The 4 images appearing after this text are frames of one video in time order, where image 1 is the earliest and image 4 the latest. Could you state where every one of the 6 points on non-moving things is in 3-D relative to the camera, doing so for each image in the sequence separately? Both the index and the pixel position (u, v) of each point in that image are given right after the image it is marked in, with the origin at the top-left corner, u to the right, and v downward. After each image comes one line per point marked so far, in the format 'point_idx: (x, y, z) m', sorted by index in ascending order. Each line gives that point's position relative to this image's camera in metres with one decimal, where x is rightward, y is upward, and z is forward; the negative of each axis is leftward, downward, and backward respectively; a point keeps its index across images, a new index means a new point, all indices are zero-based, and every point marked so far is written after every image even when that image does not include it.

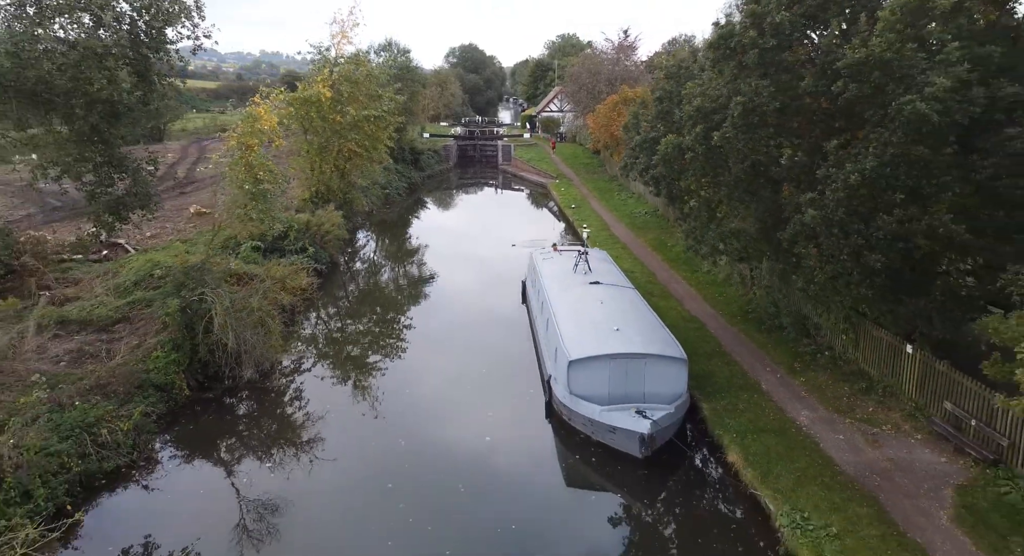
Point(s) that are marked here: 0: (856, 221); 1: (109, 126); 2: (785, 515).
0: (+6.4, +1.1, +12.3) m
1: (-8.9, +3.5, +14.8) m
2: (+4.8, -4.1, +11.5) m
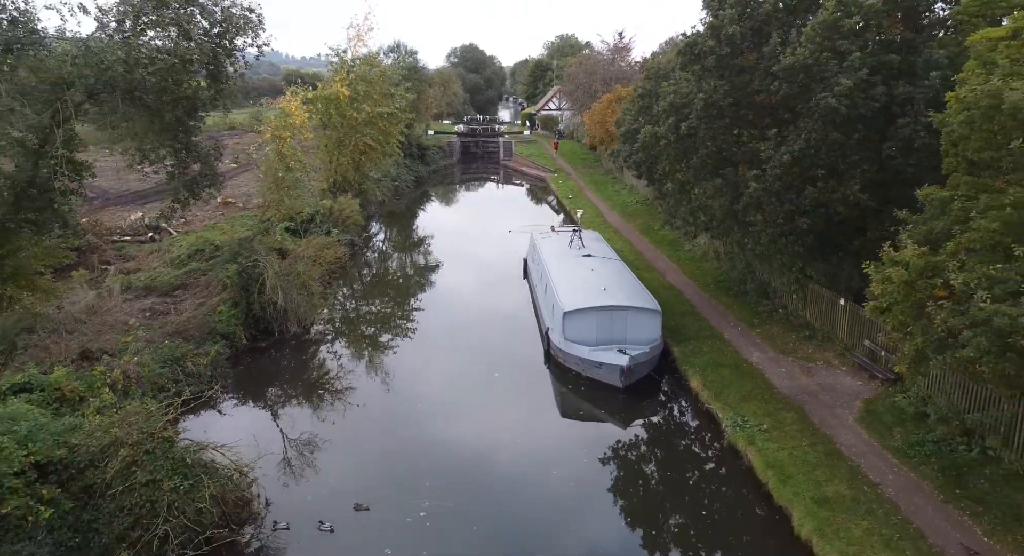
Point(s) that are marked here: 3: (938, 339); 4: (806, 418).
0: (+6.5, +2.0, +15.5) m
1: (-8.8, +4.4, +18.0) m
2: (+4.9, -3.2, +14.7) m
3: (+5.9, -0.9, +9.3) m
4: (+6.5, -3.1, +14.4) m
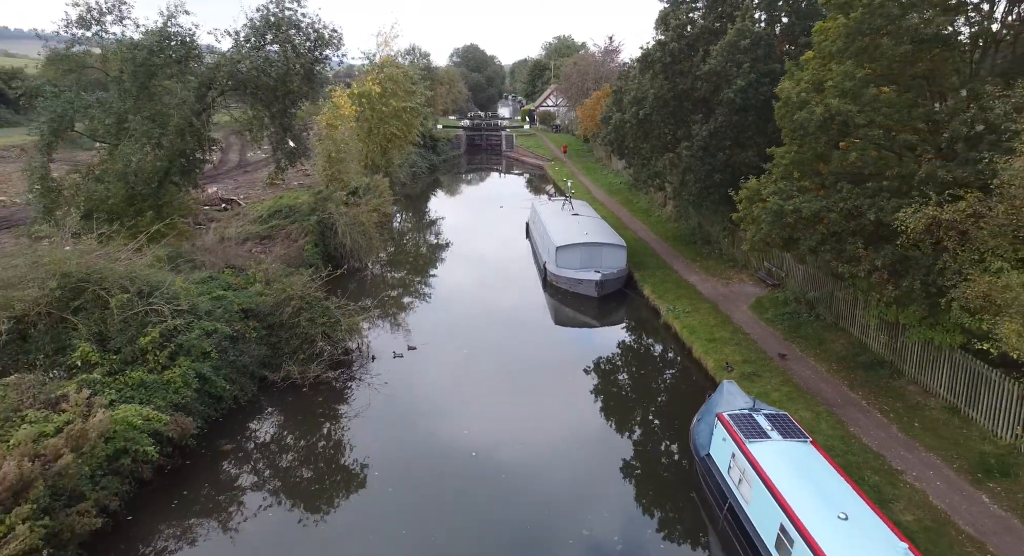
0: (+6.8, +4.1, +22.8) m
1: (-8.5, +6.5, +25.2) m
2: (+5.2, -1.0, +22.0) m
3: (+6.2, +1.2, +16.5) m
4: (+6.7, -0.9, +21.7) m
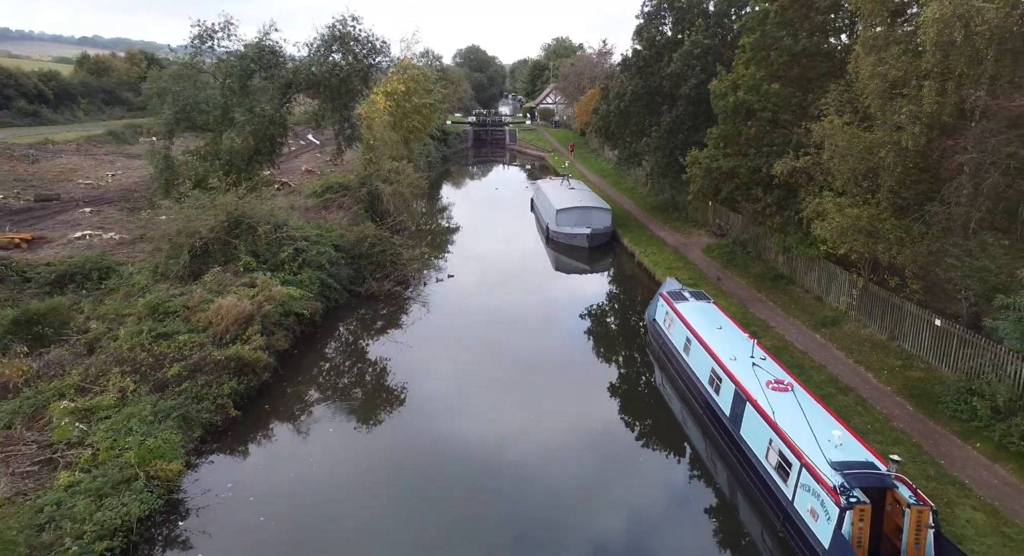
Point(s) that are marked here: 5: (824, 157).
0: (+7.3, +6.3, +29.9) m
1: (-8.1, +8.6, +32.3) m
2: (+5.6, +1.1, +29.1) m
3: (+6.7, +3.3, +23.6) m
4: (+7.2, +1.2, +28.8) m
5: (+8.4, +3.2, +17.6) m
